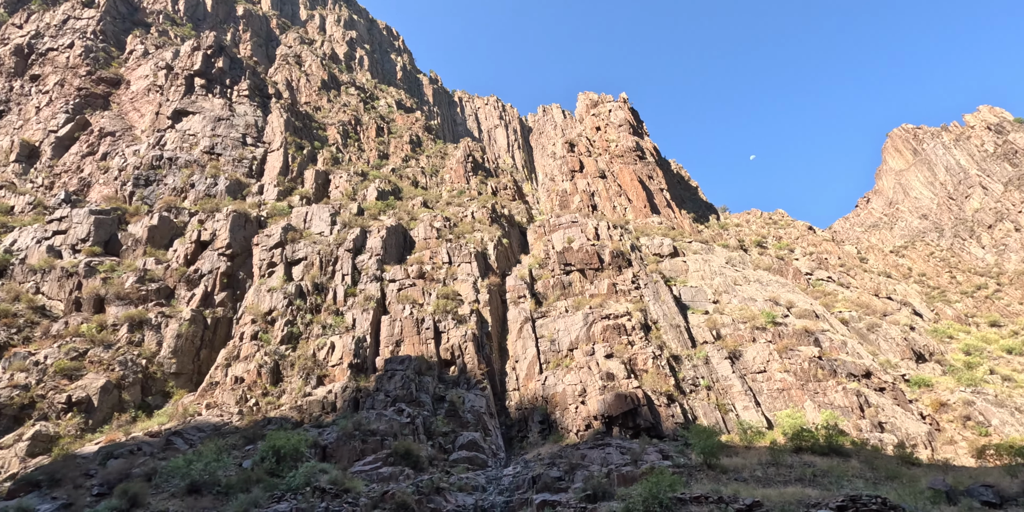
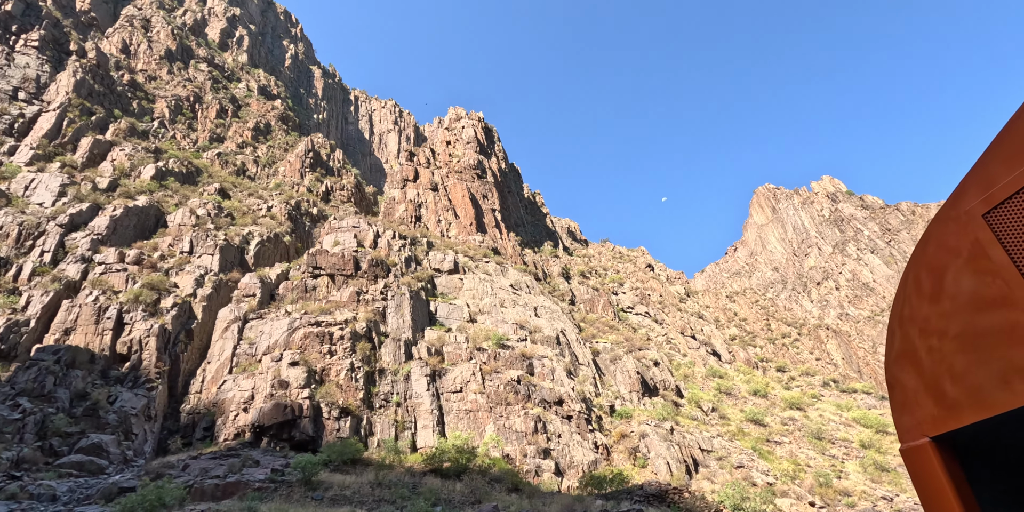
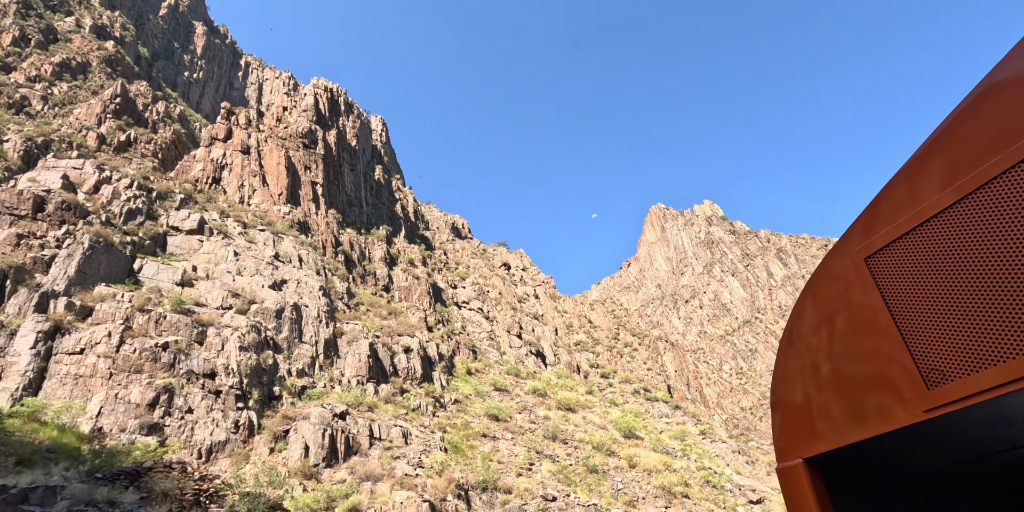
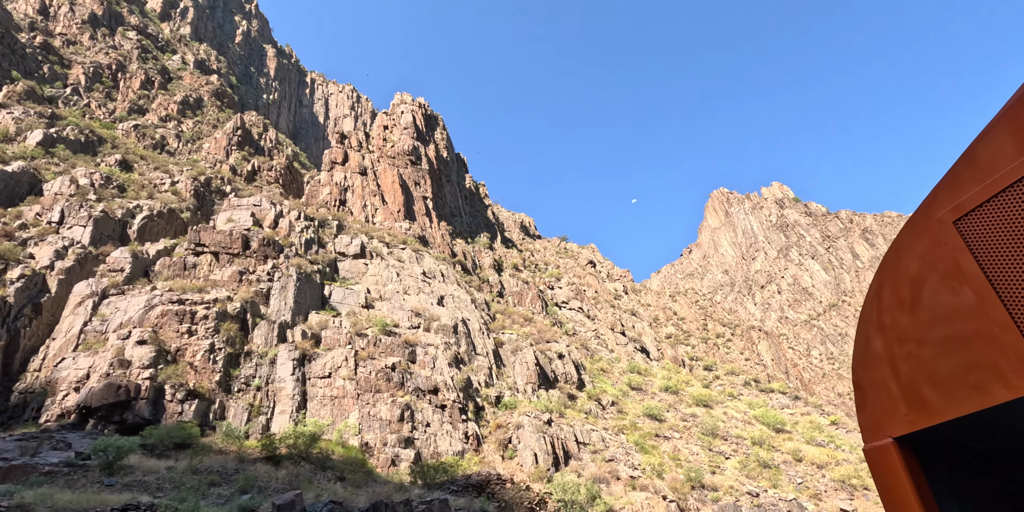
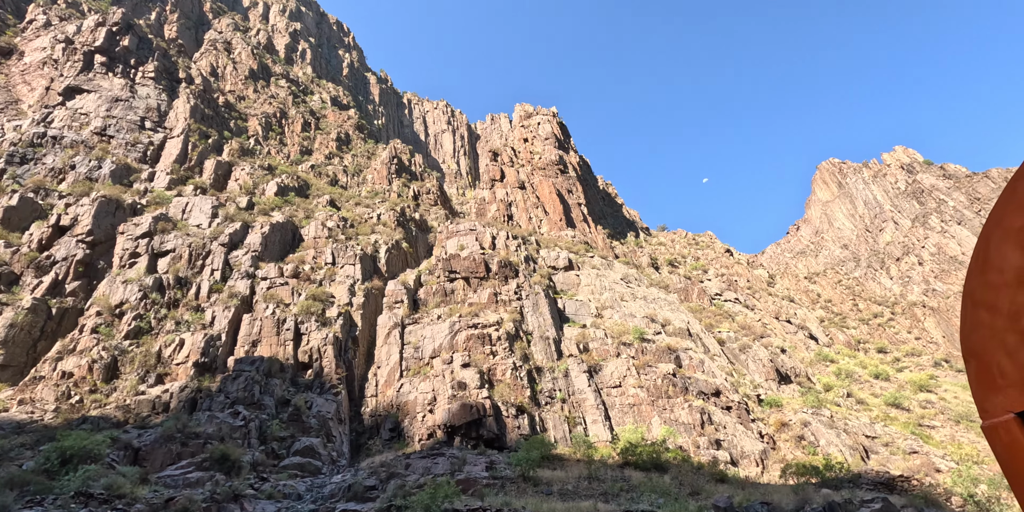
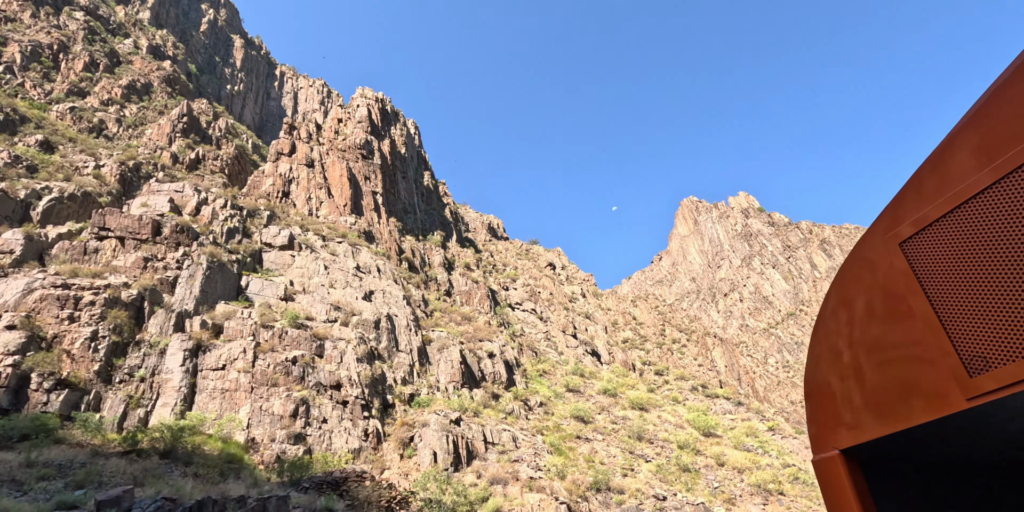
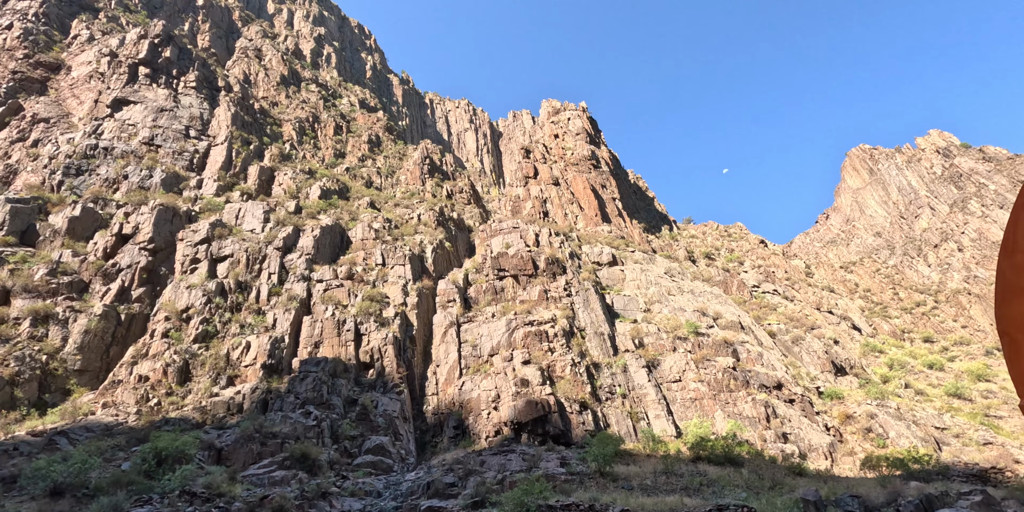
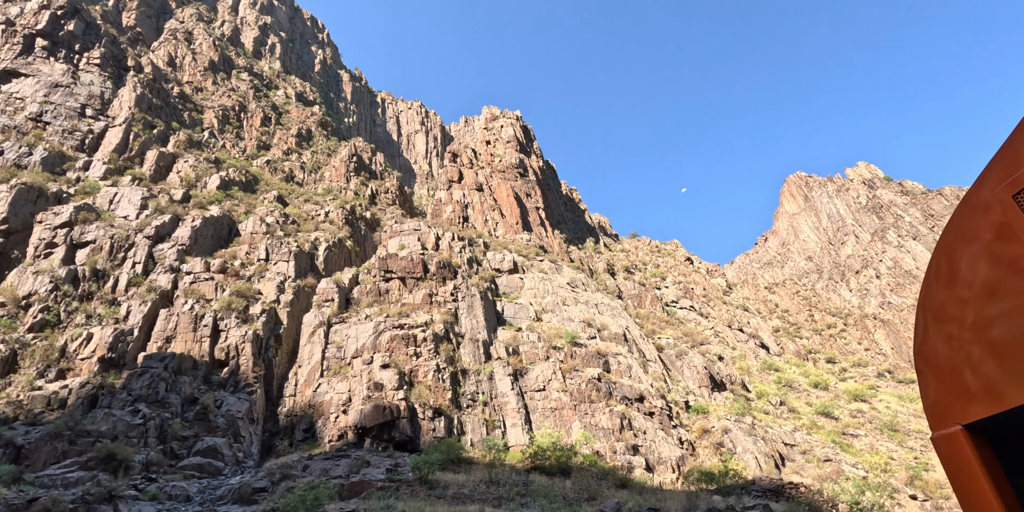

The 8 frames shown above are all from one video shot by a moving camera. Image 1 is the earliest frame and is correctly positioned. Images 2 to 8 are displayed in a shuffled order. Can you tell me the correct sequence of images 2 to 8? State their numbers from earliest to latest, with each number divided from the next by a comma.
7, 5, 8, 2, 4, 6, 3
